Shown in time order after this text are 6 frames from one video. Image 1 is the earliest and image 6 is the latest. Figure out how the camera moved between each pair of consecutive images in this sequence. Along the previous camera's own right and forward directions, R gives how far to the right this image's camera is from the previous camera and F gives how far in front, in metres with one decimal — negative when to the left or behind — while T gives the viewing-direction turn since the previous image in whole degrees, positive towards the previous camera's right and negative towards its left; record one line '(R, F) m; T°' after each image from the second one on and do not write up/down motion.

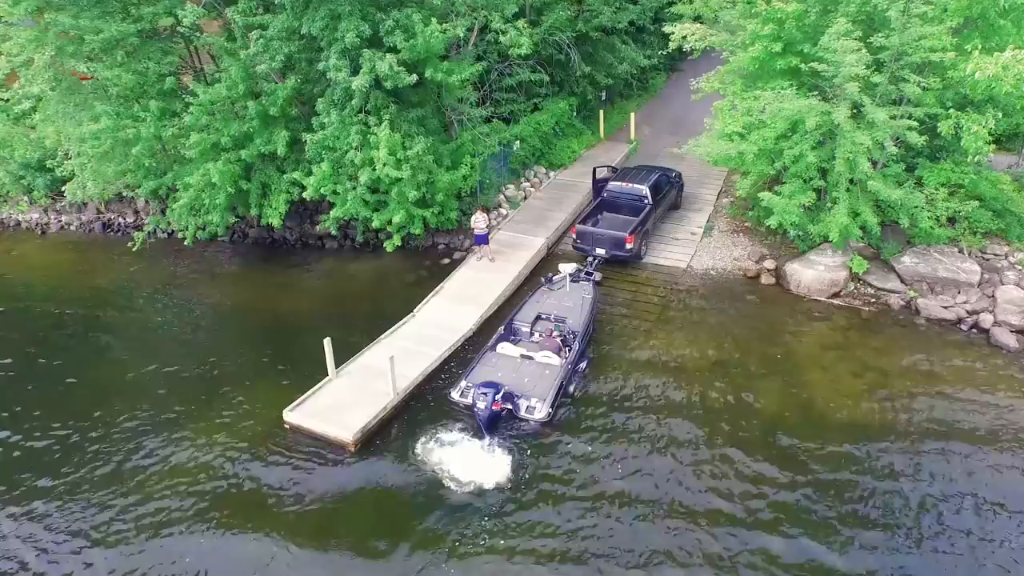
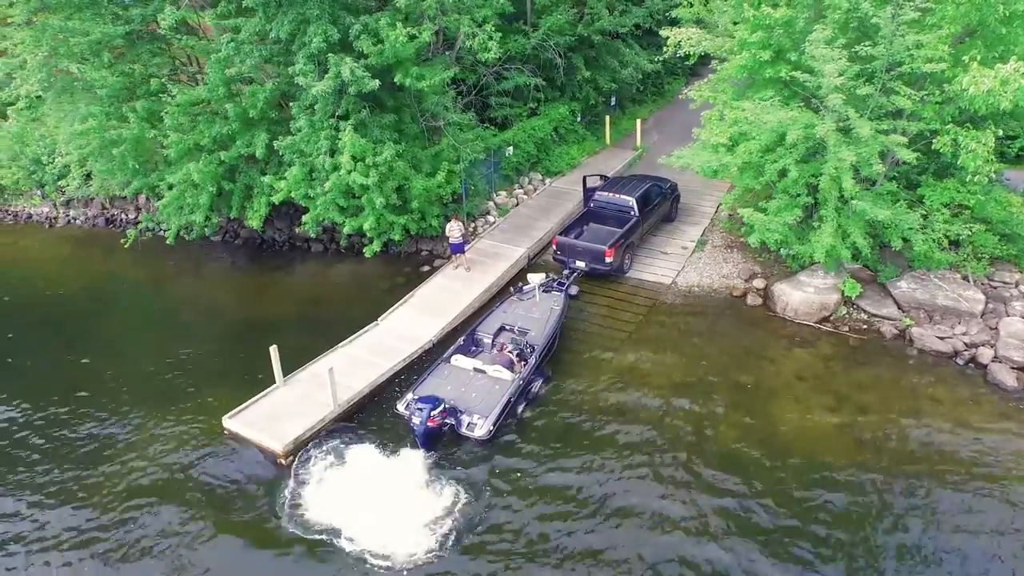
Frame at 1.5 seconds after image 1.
(+1.9, +0.5) m; -5°
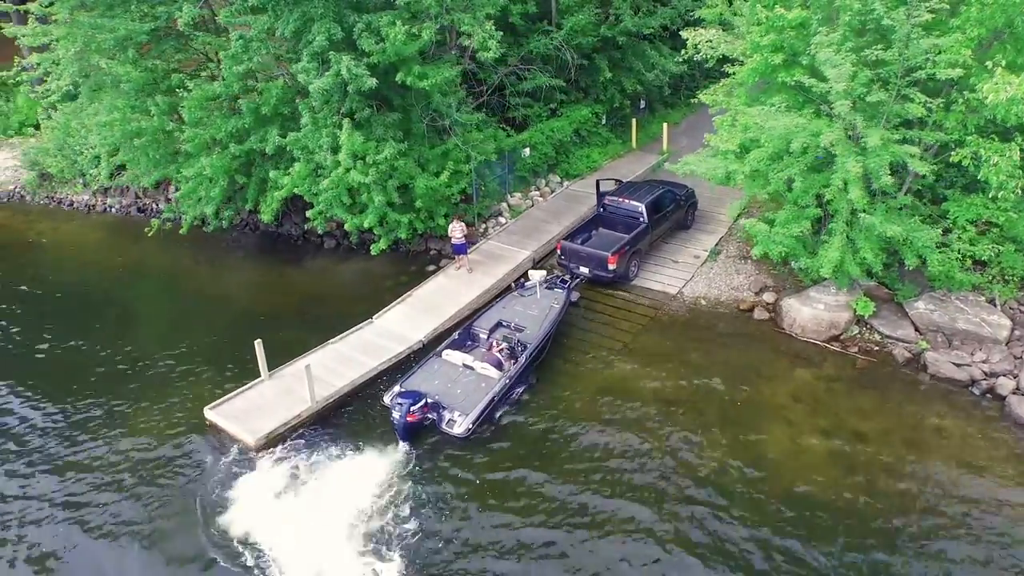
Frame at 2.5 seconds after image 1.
(+1.4, +0.3) m; -5°
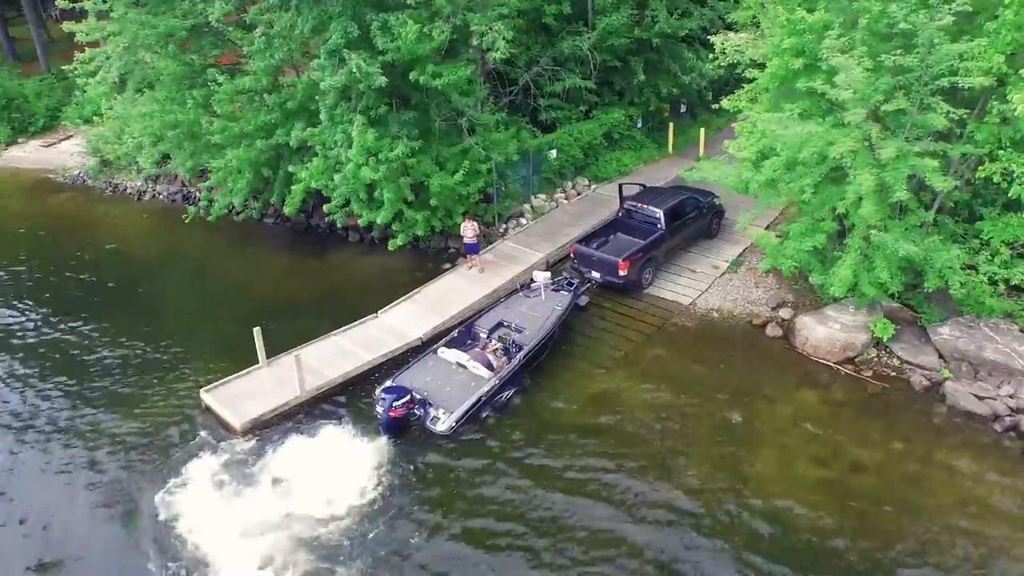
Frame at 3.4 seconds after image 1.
(+1.4, +0.2) m; -6°
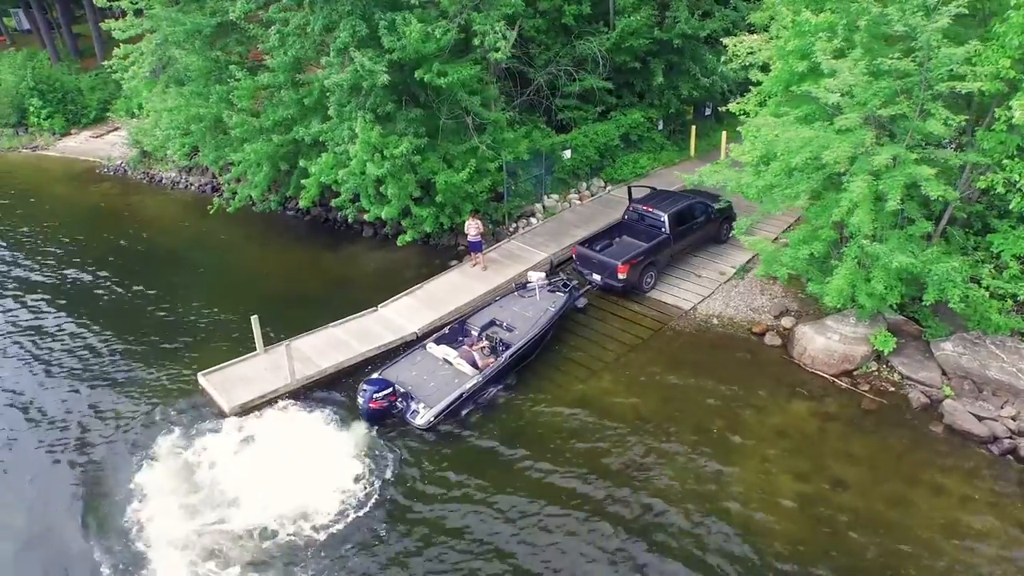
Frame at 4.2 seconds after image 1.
(+1.1, 0.0) m; -4°
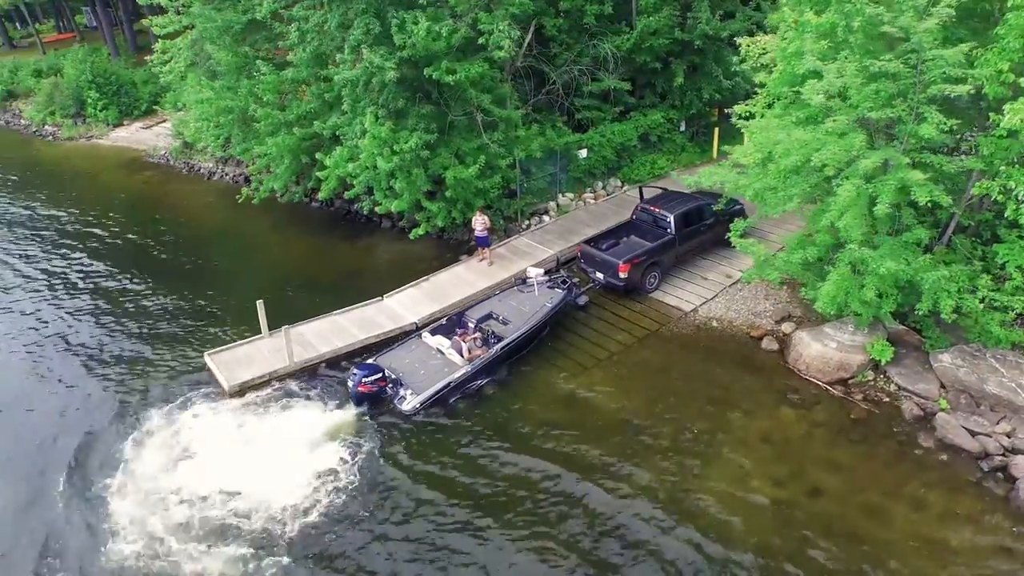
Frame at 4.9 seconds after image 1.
(+1.1, -0.2) m; -4°
